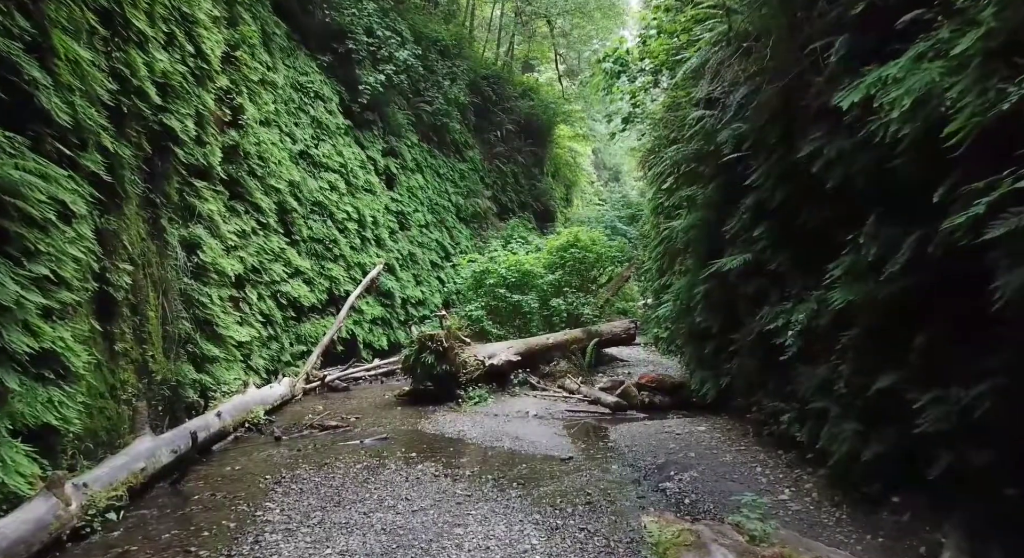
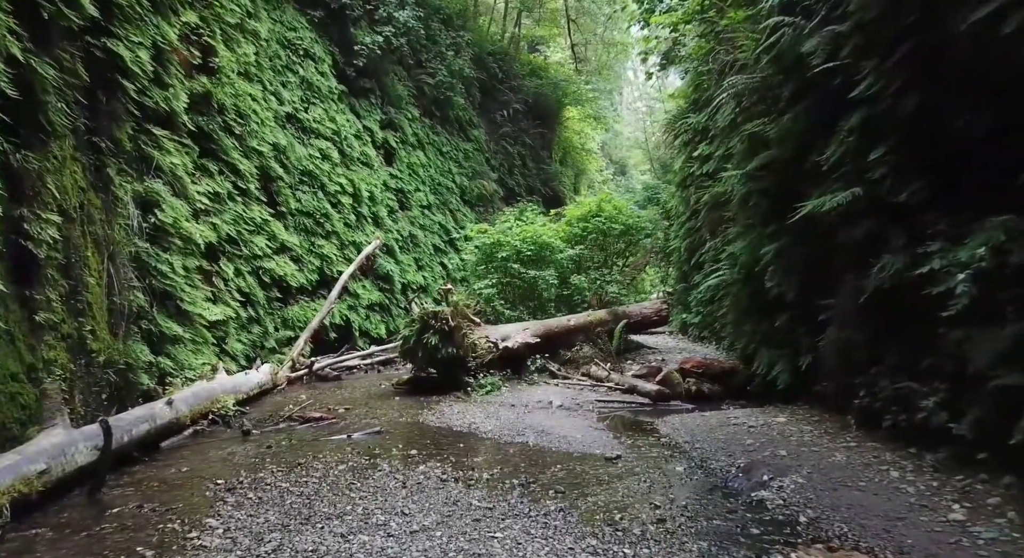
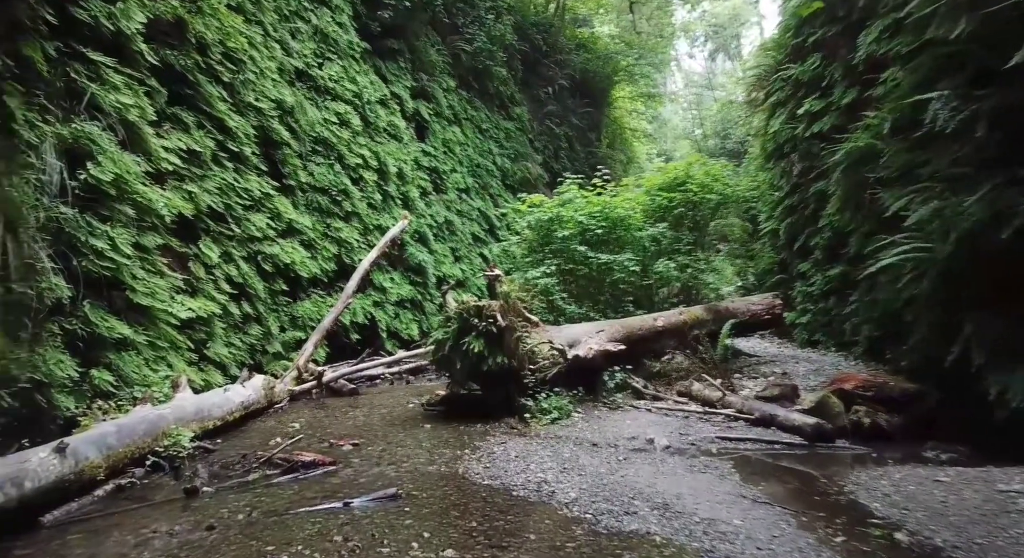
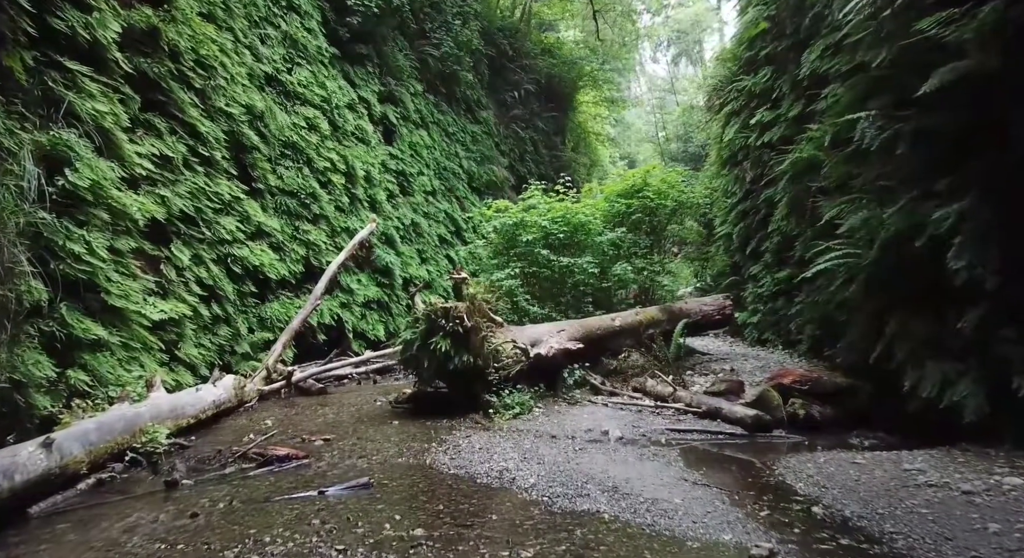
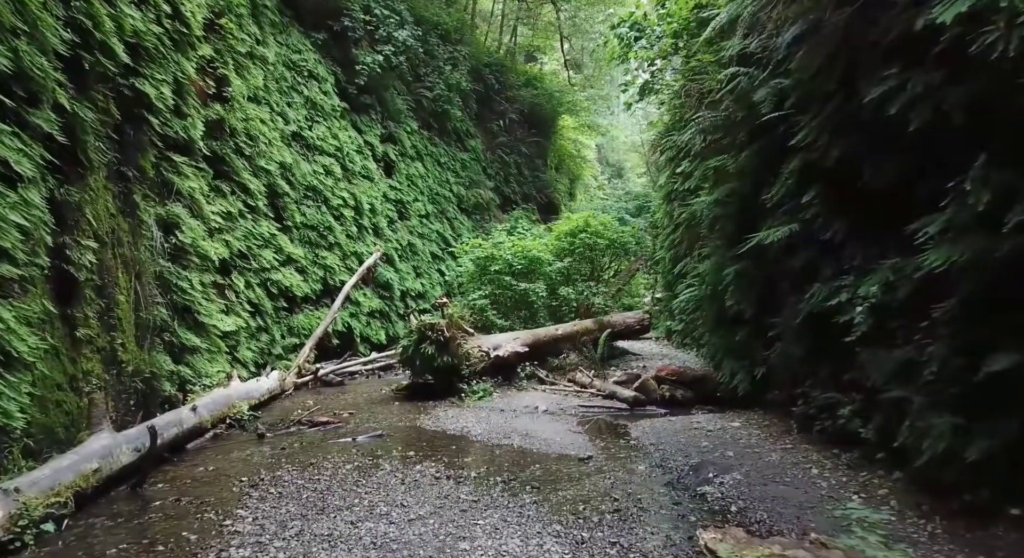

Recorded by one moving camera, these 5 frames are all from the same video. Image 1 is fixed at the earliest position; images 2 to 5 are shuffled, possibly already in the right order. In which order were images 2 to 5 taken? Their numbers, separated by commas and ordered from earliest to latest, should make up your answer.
5, 2, 4, 3
